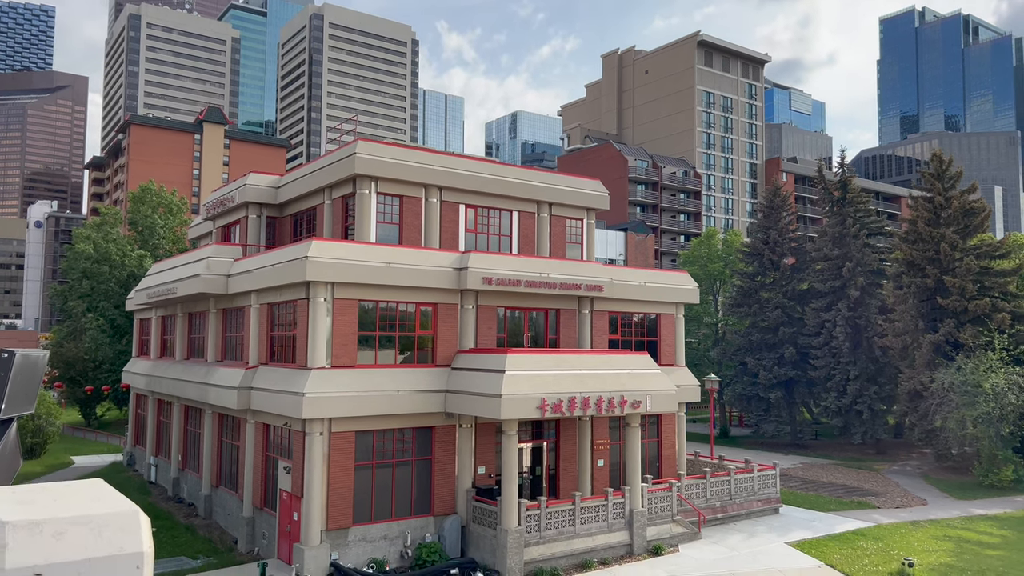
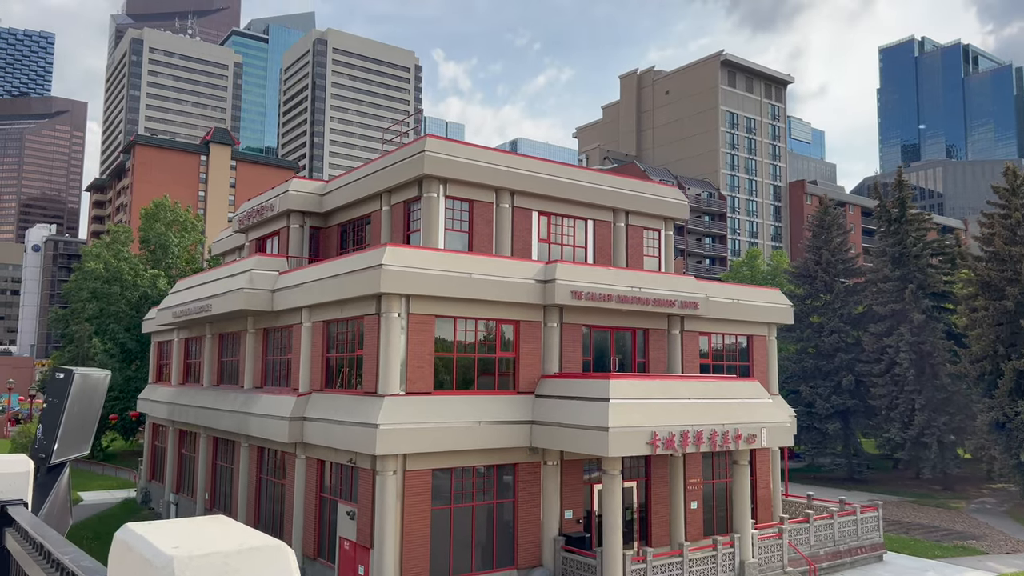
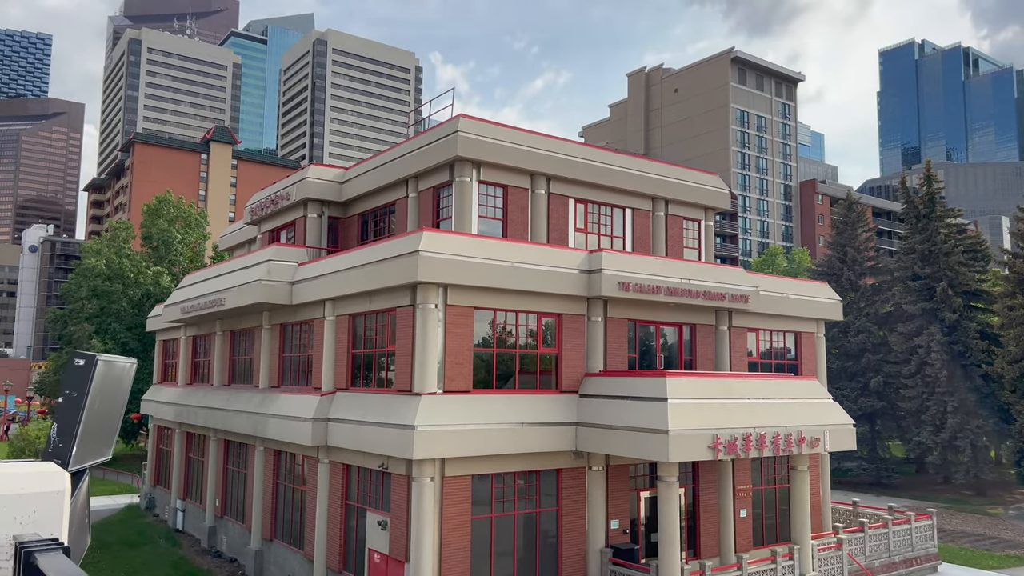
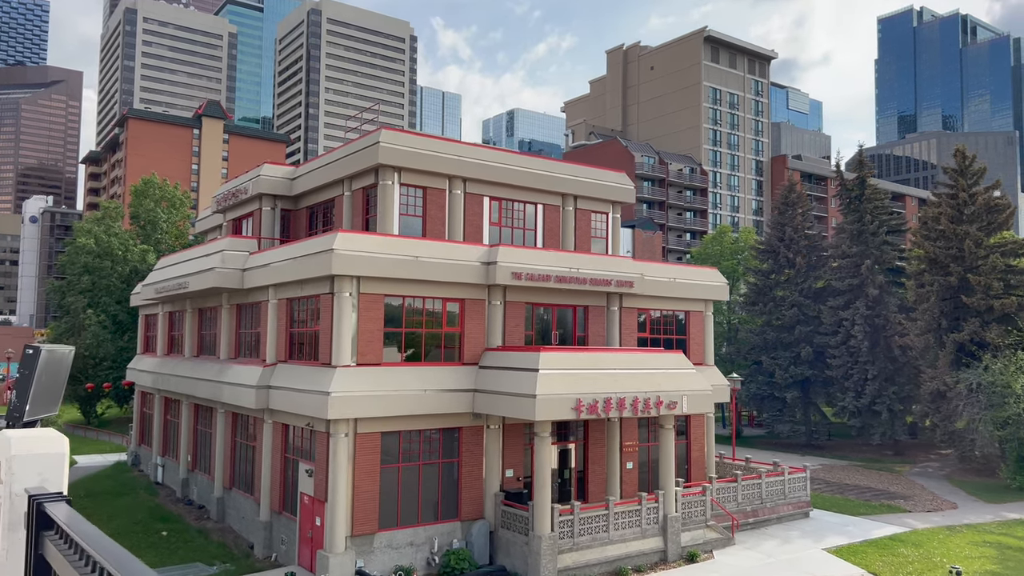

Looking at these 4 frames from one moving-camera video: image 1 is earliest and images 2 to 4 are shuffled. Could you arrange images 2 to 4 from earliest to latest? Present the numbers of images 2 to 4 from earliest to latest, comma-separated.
4, 2, 3
